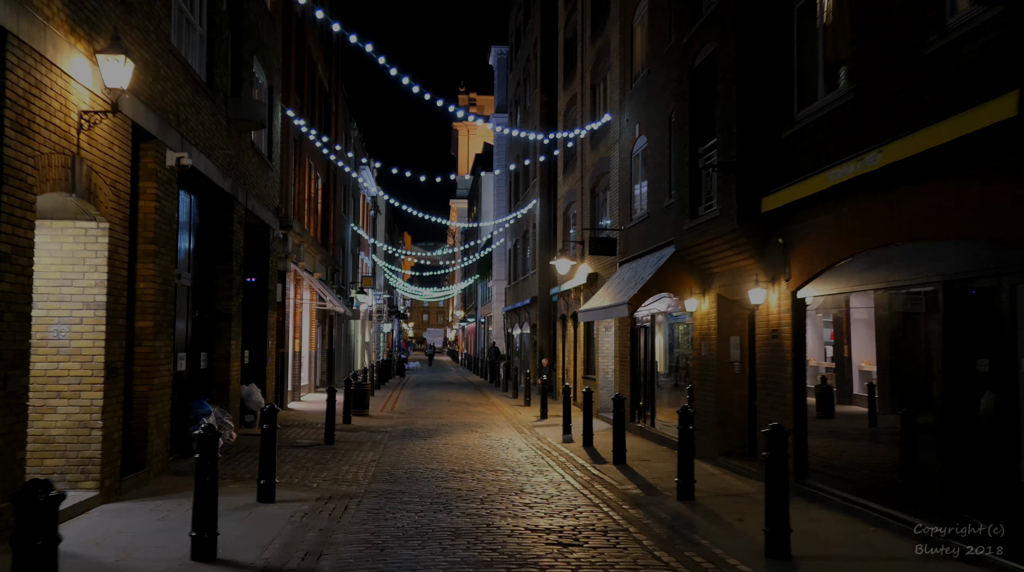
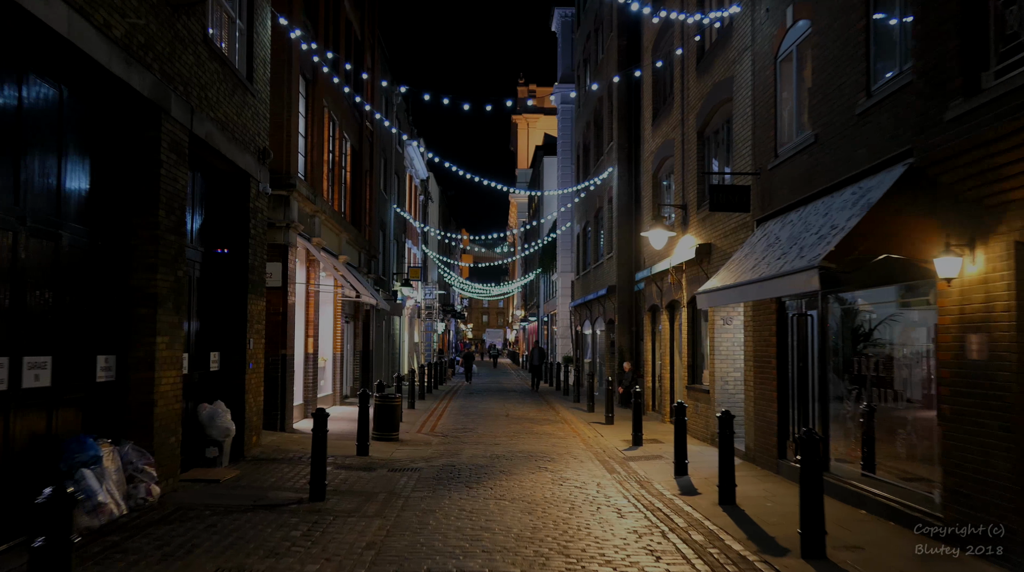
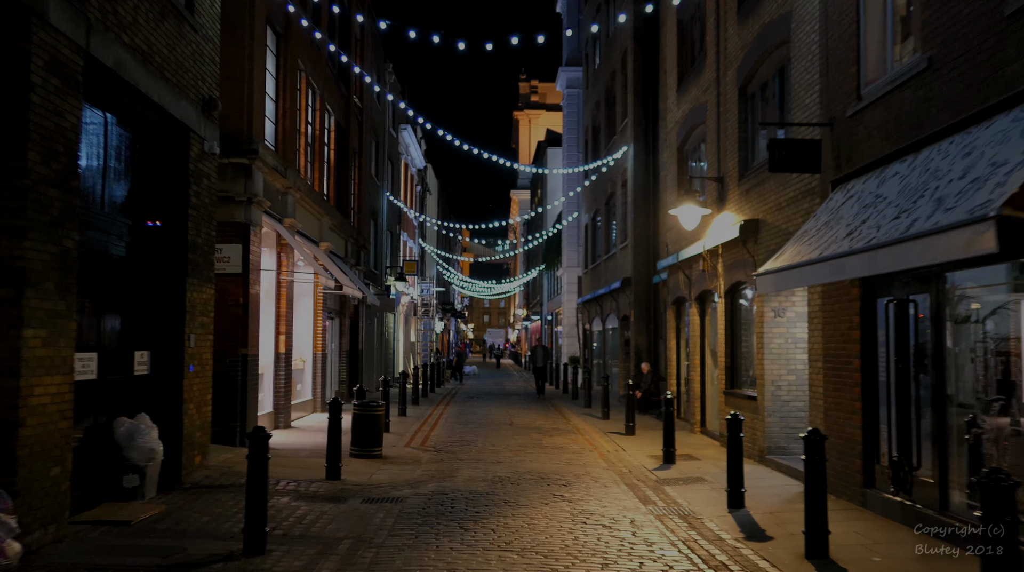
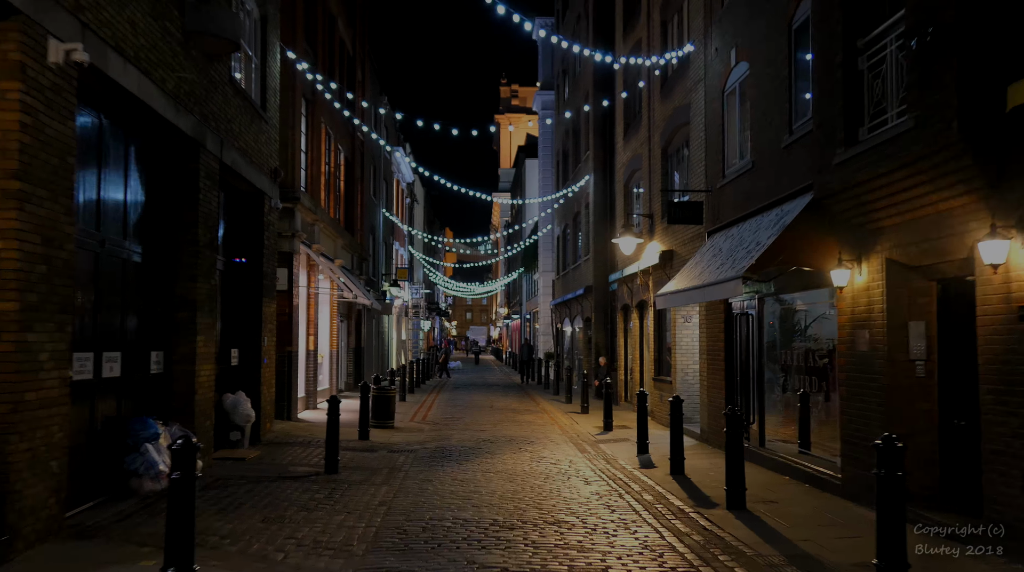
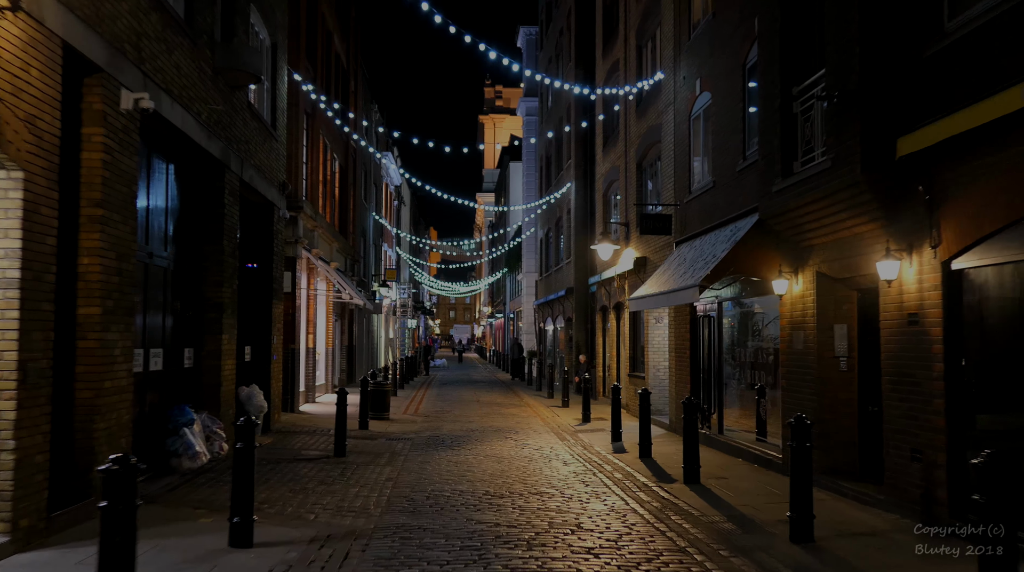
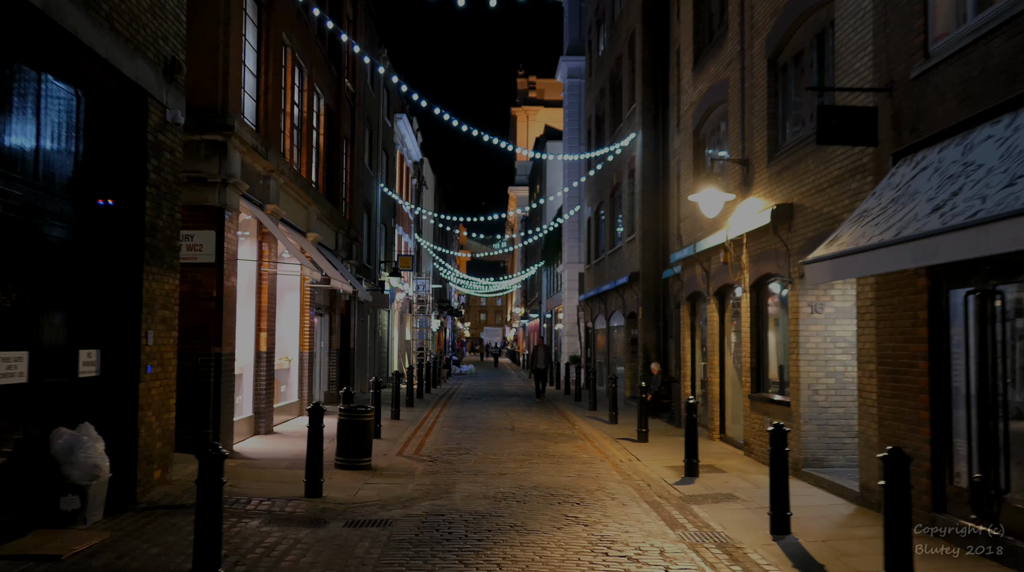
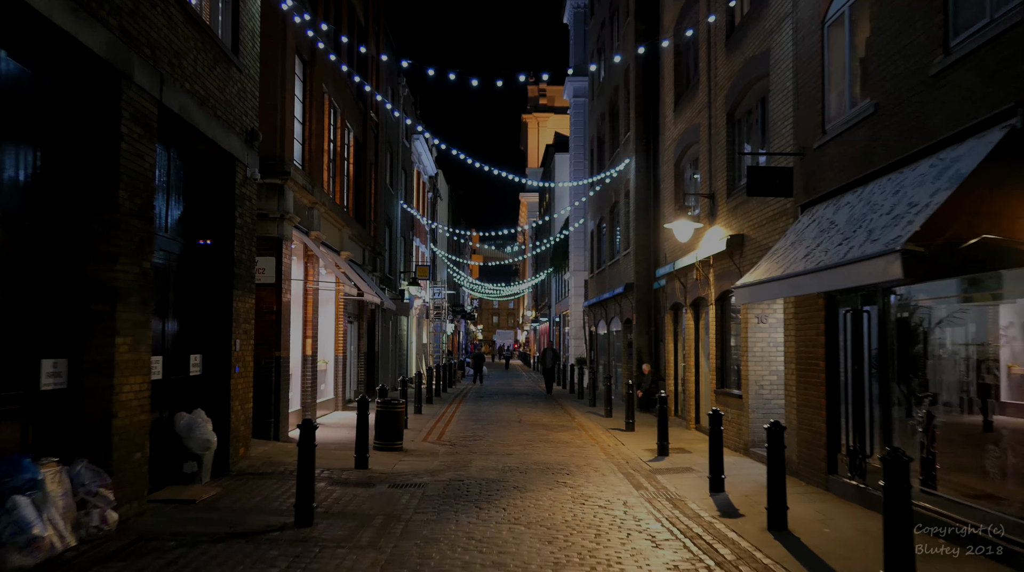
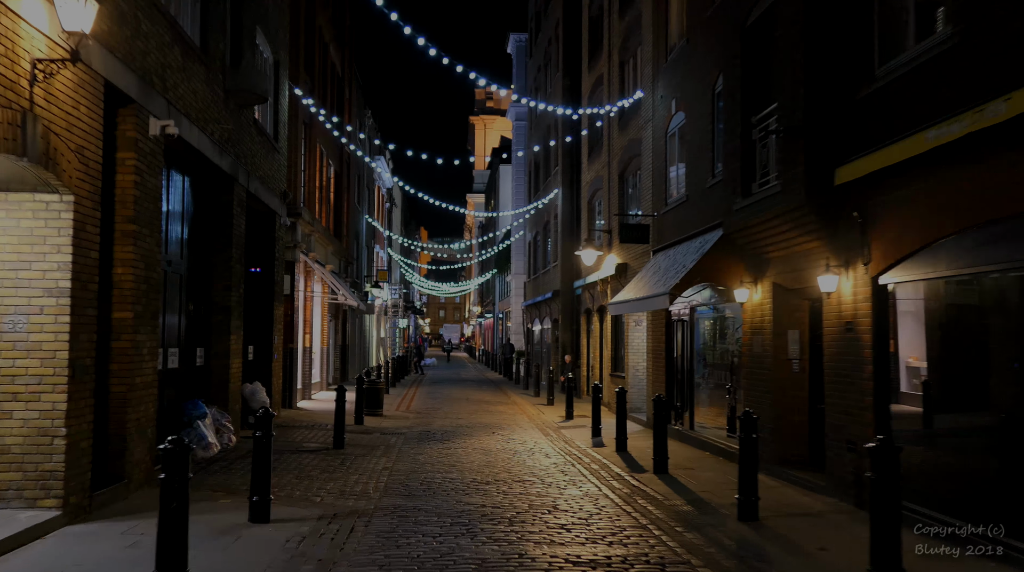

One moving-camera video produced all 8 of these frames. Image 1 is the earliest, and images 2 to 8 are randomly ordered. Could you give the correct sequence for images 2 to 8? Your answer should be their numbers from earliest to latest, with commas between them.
8, 5, 4, 2, 7, 3, 6
